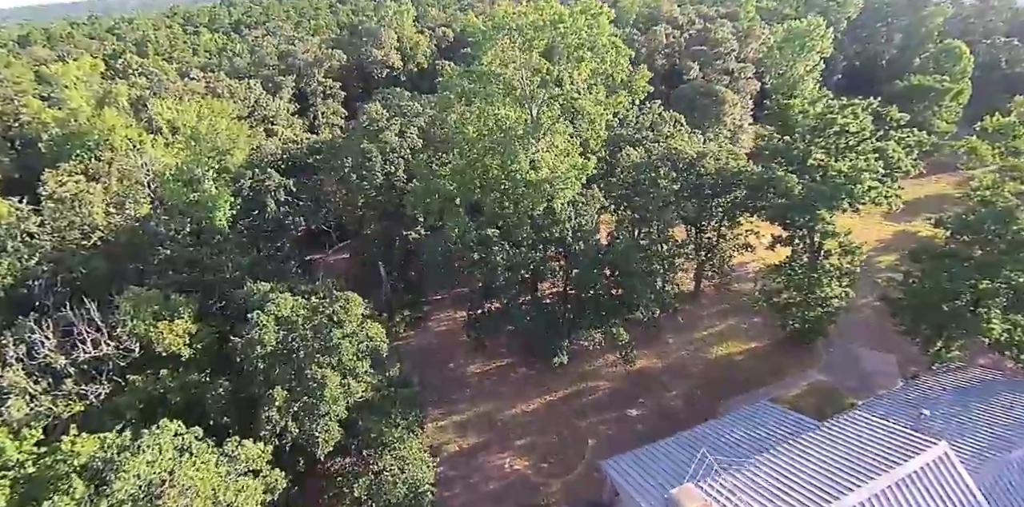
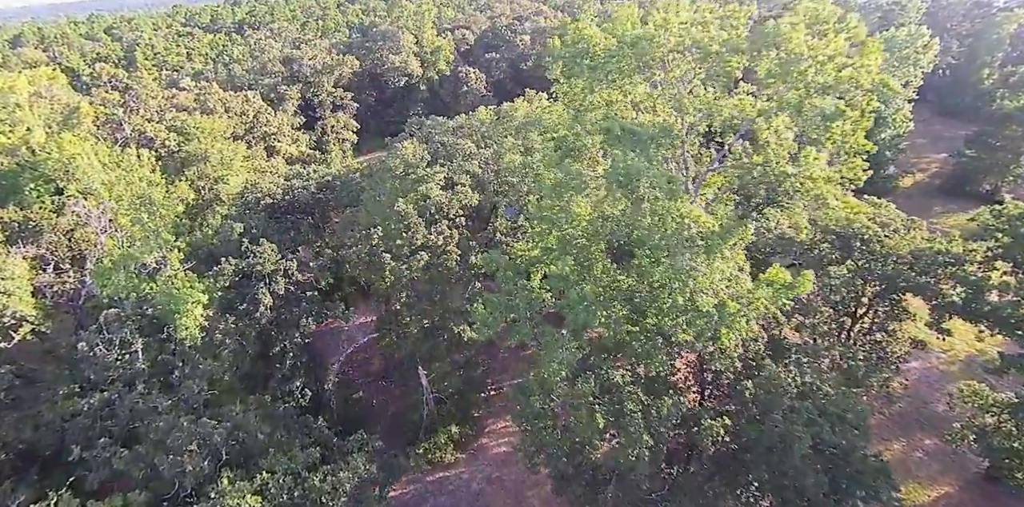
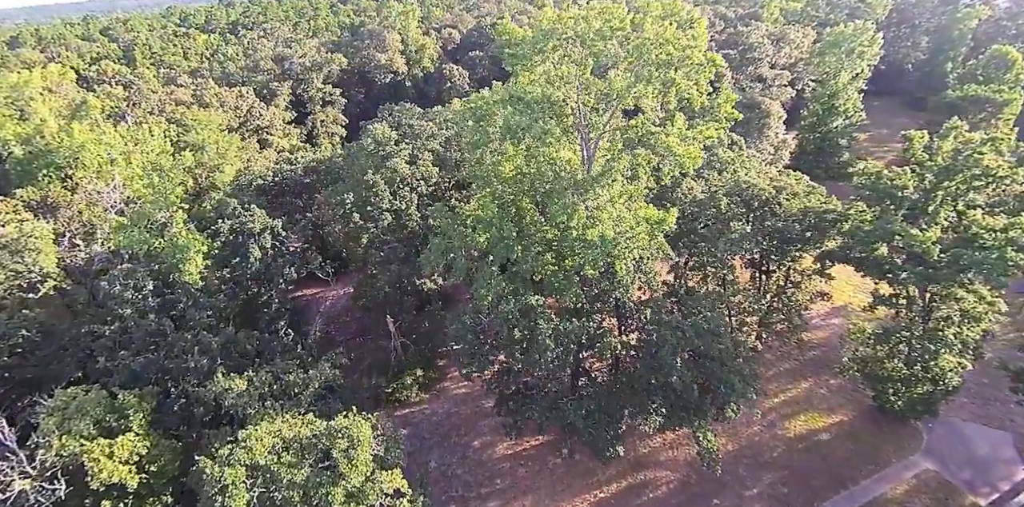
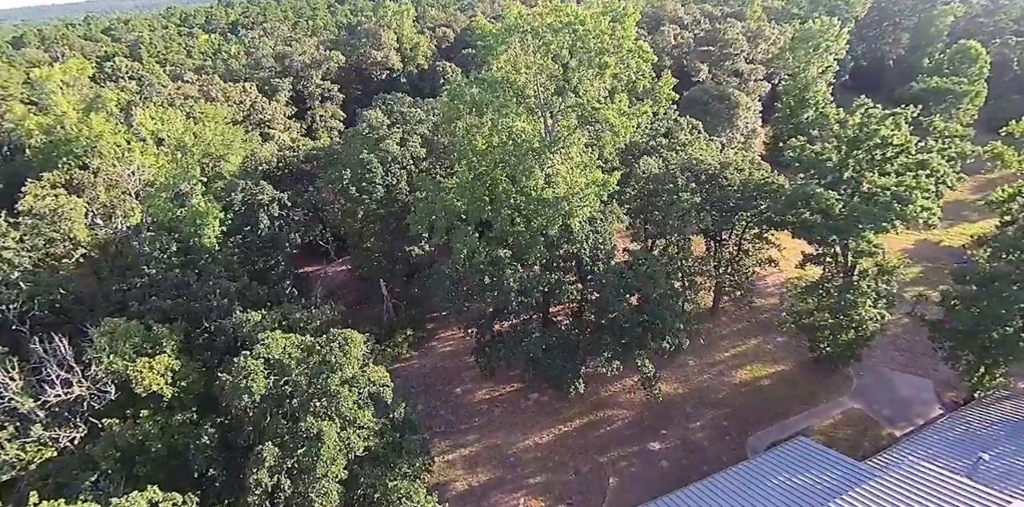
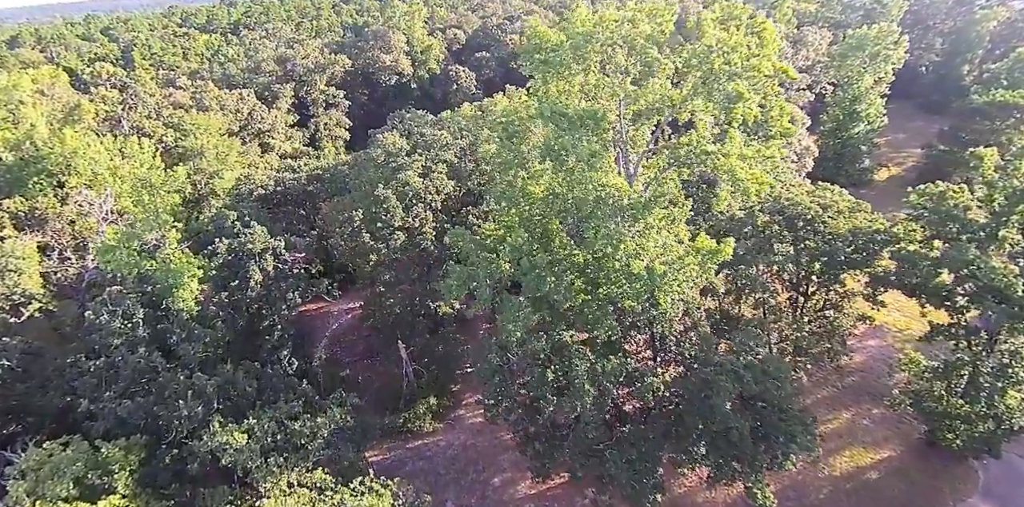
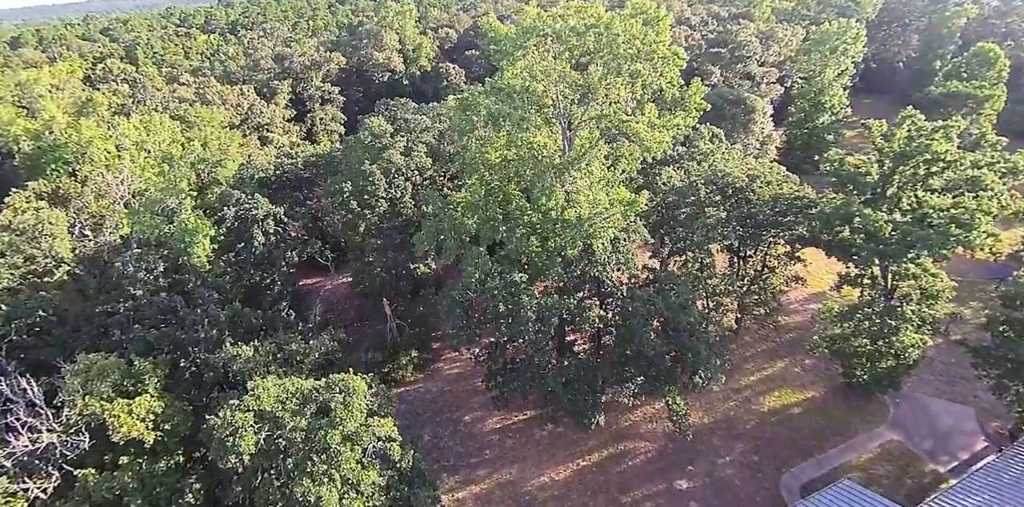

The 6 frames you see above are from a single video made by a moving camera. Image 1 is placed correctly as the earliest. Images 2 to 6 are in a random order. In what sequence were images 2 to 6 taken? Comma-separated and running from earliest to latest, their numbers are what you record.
4, 6, 3, 5, 2
